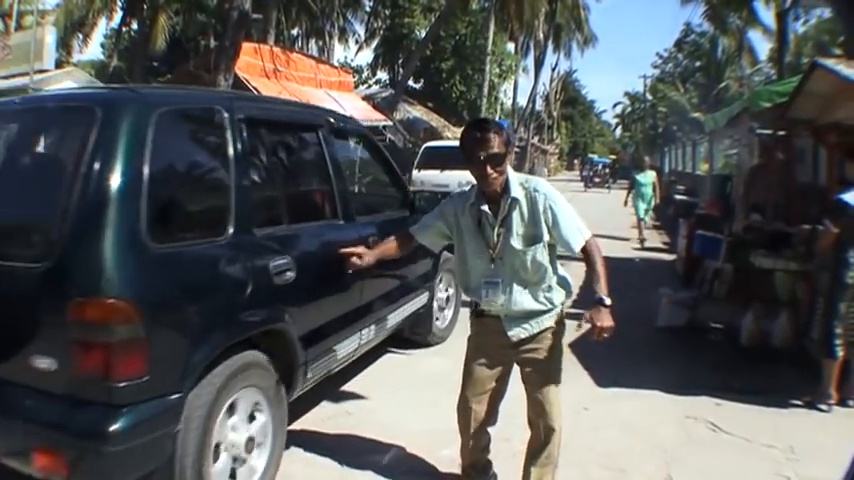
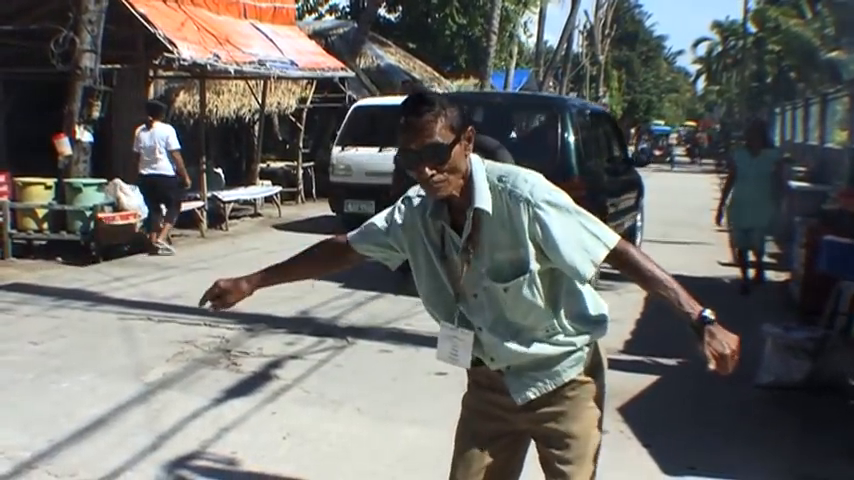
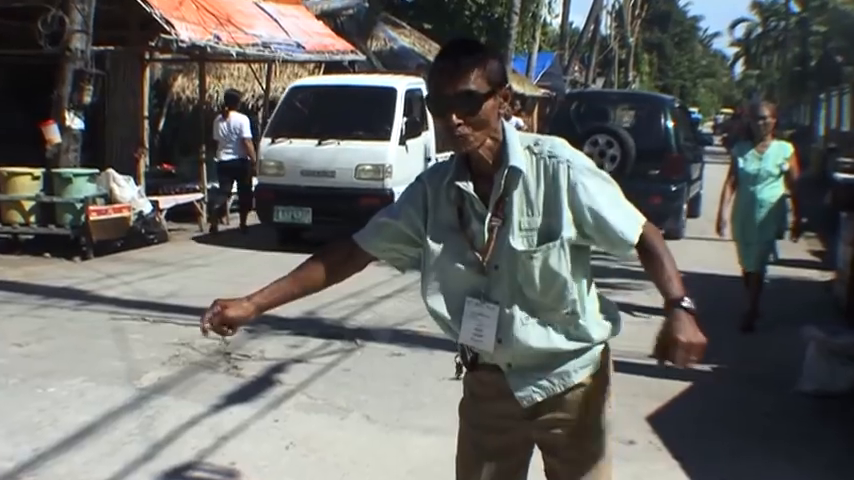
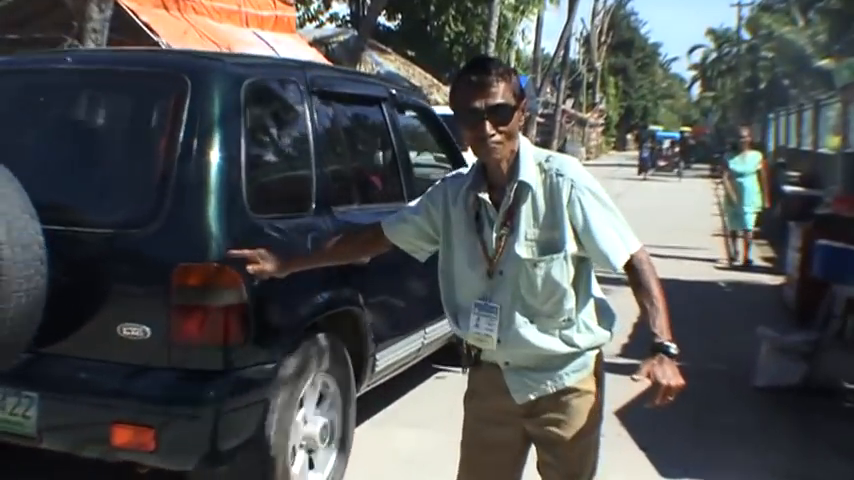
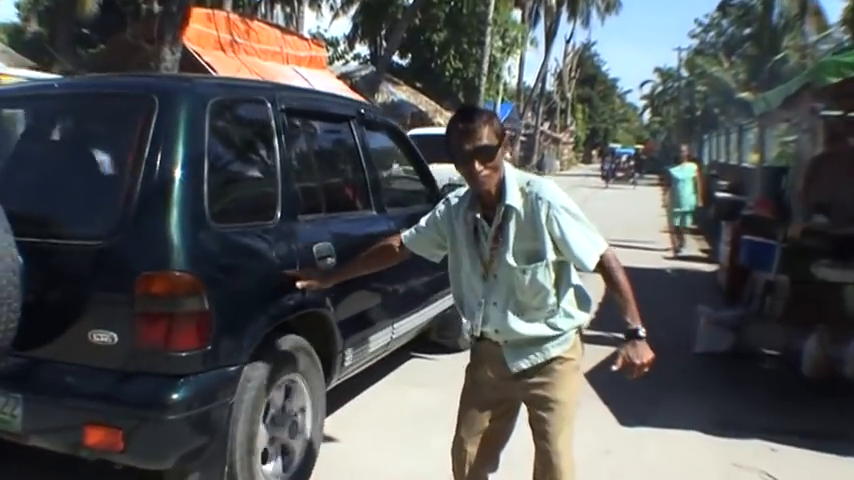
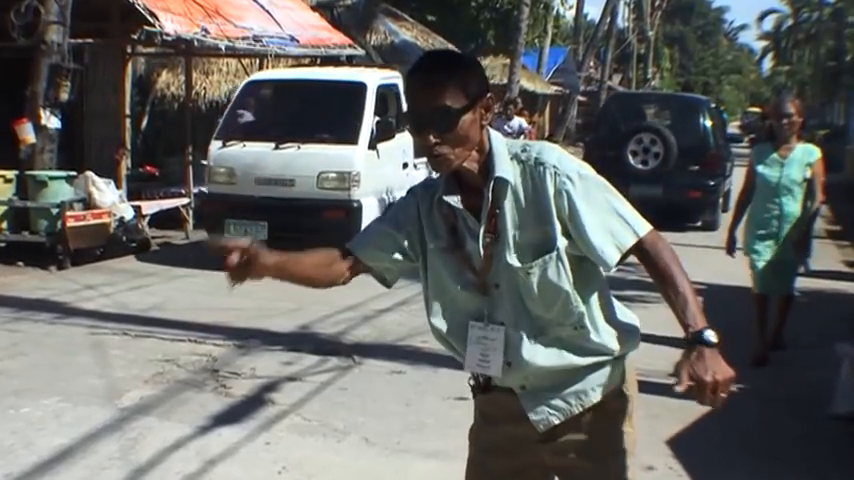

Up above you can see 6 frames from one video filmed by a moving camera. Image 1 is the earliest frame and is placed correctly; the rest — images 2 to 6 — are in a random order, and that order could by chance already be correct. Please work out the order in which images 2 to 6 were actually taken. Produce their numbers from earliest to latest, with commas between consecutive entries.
5, 4, 2, 3, 6
